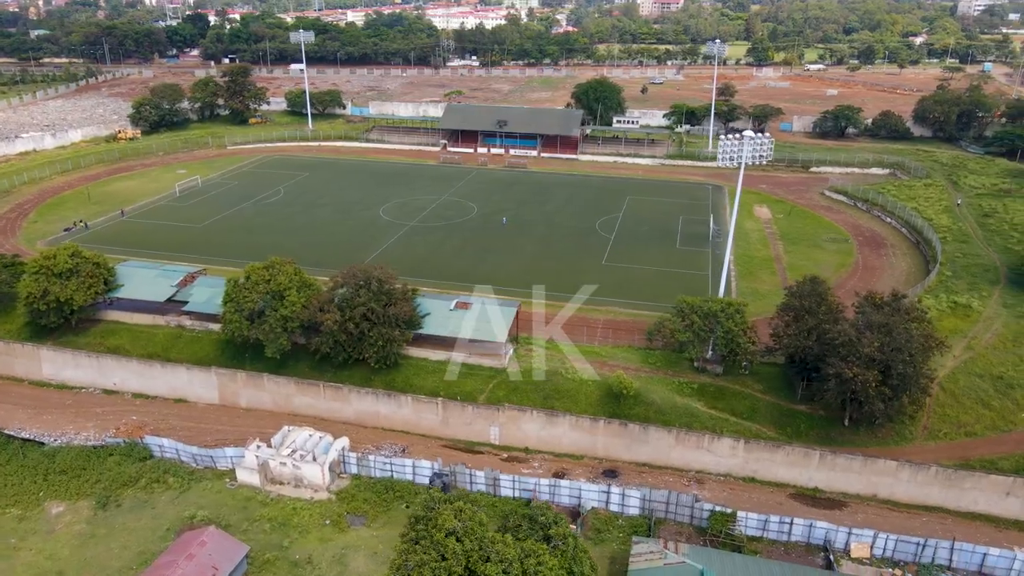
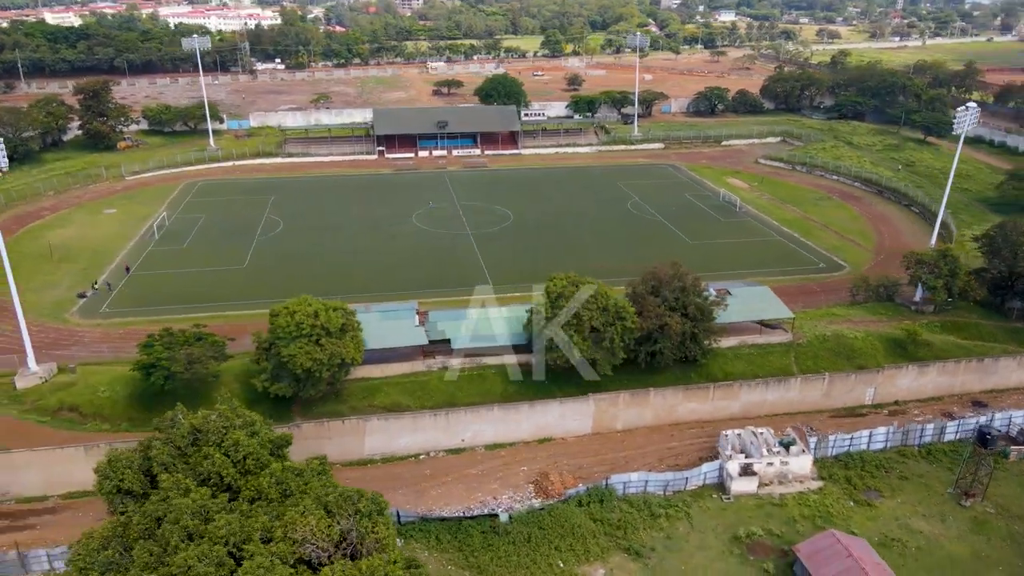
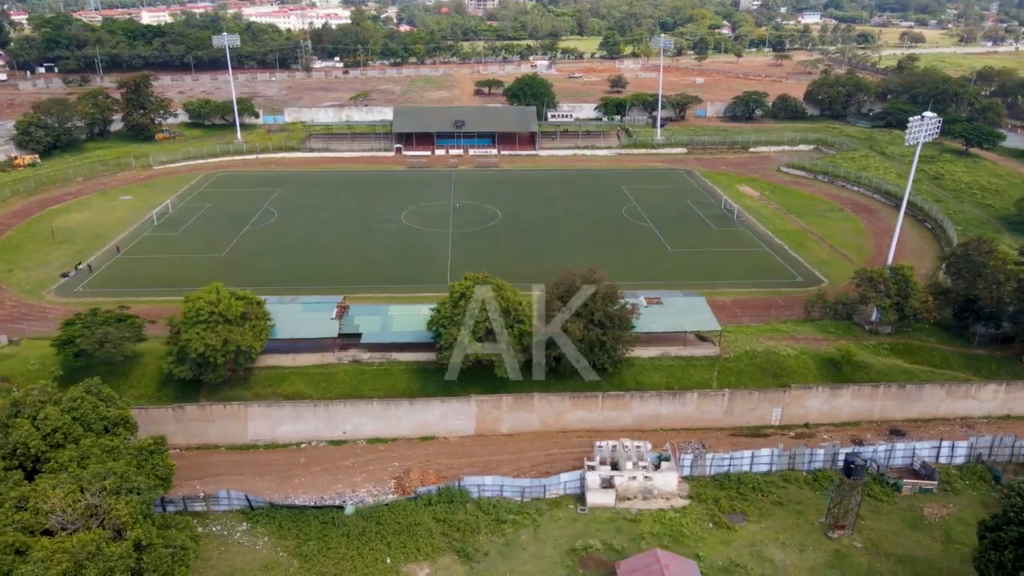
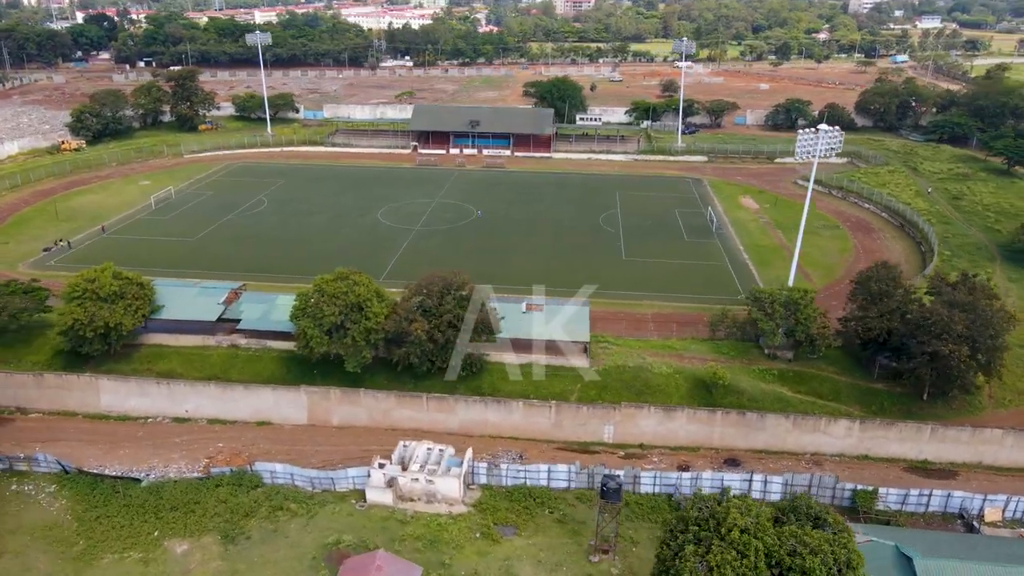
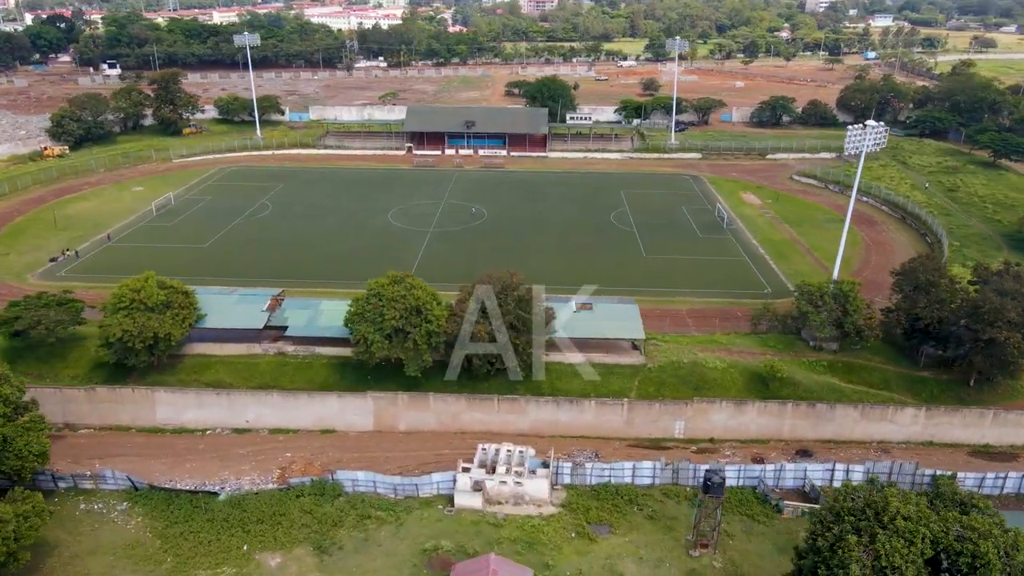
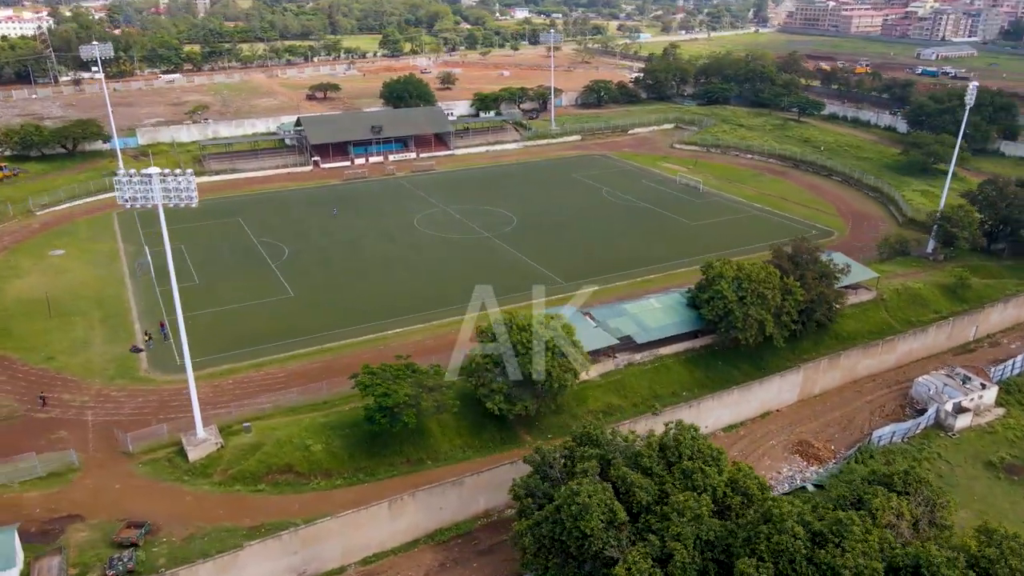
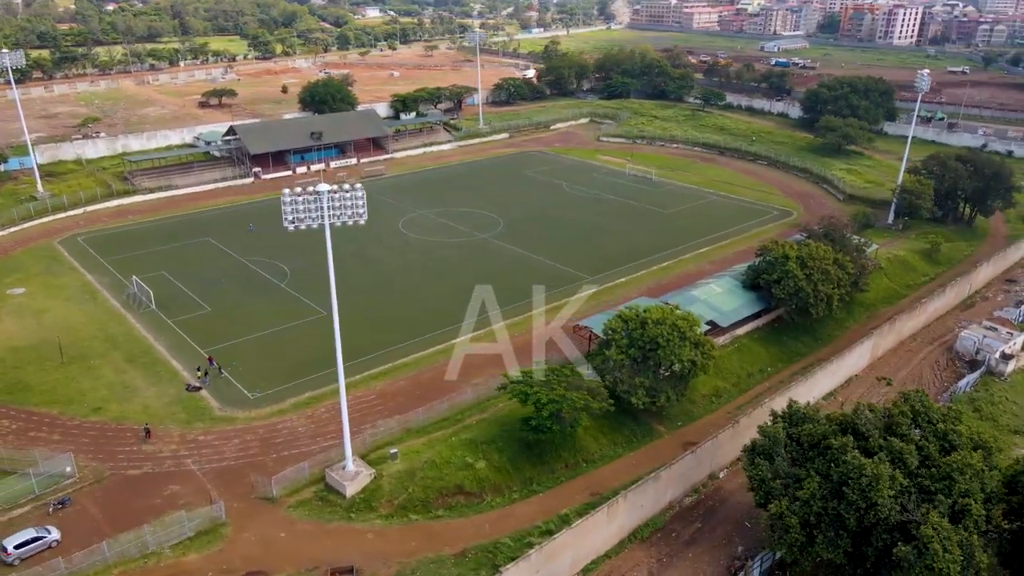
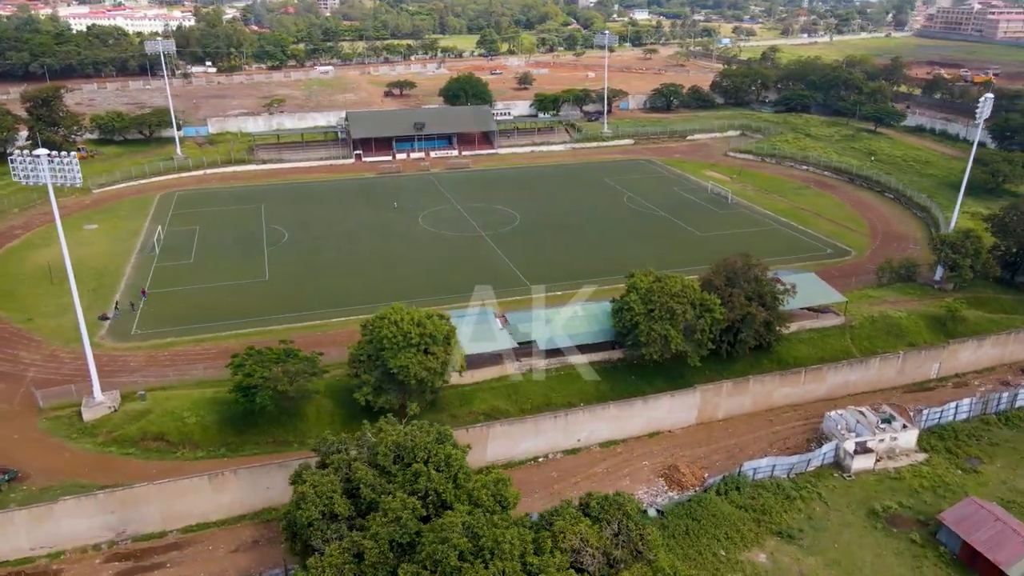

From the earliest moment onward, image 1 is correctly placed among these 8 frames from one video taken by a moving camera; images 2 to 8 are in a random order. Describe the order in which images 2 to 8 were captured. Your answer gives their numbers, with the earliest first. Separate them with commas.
4, 5, 3, 2, 8, 6, 7
